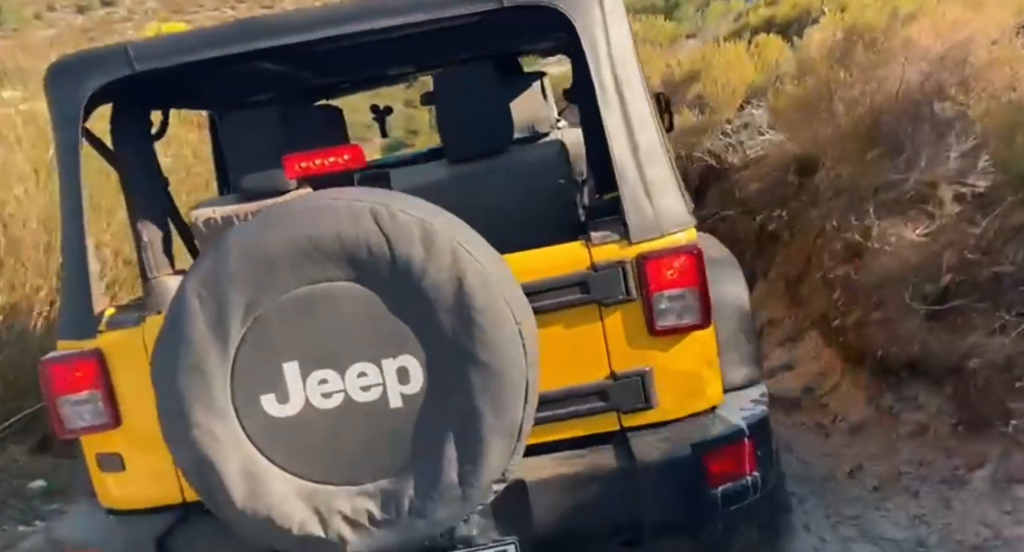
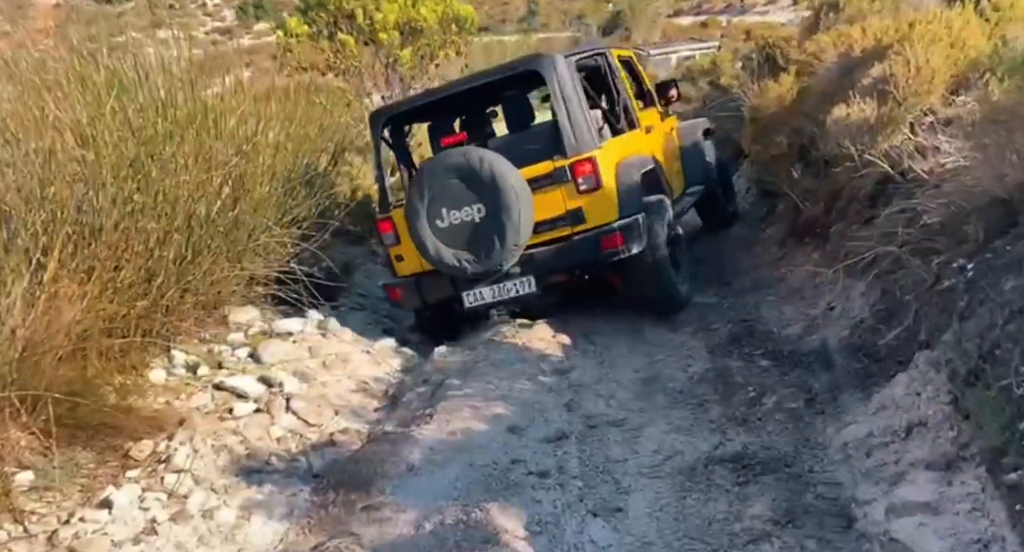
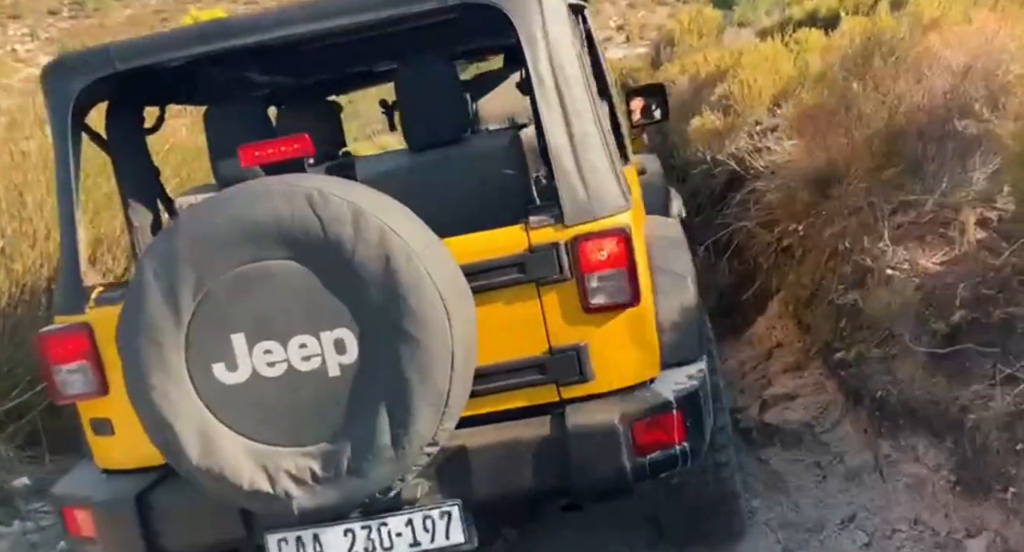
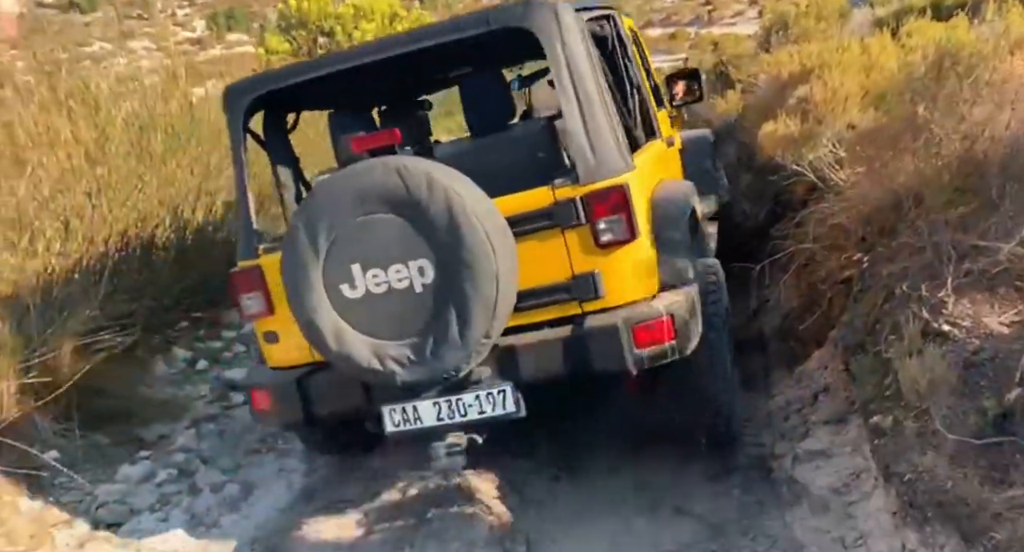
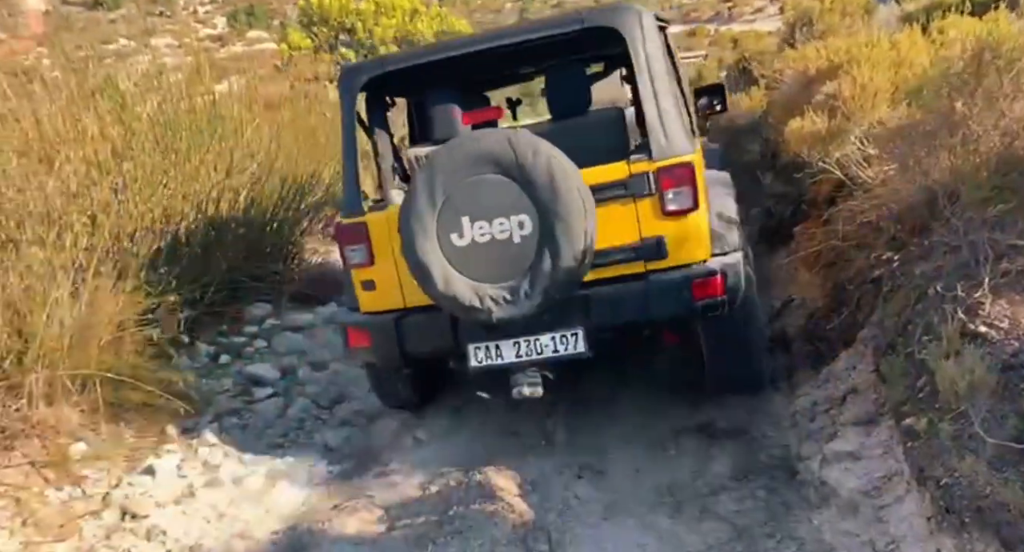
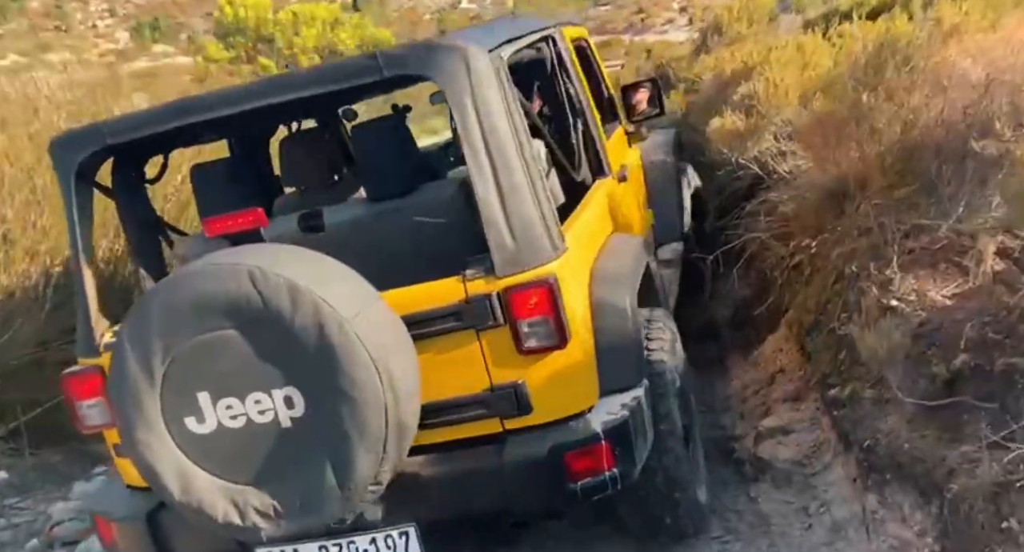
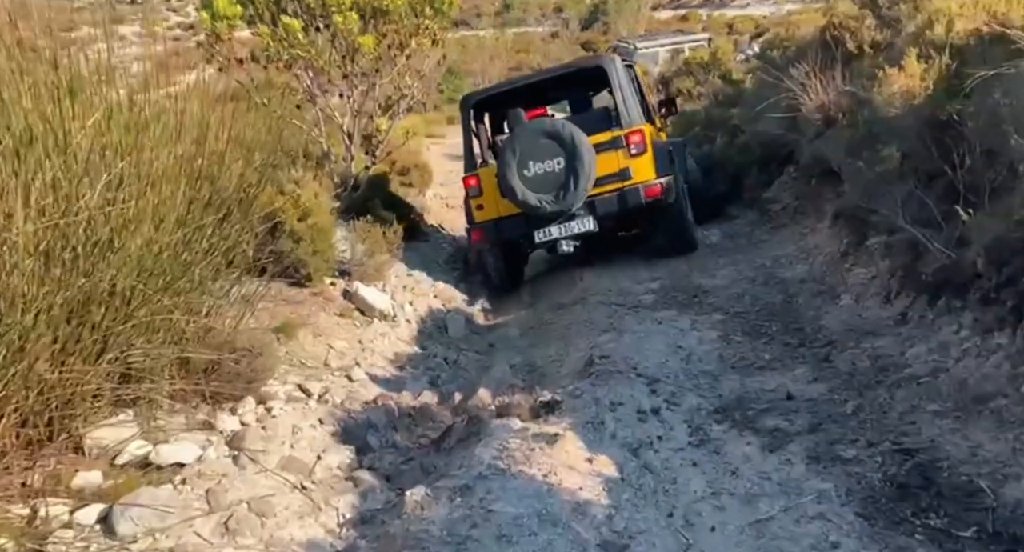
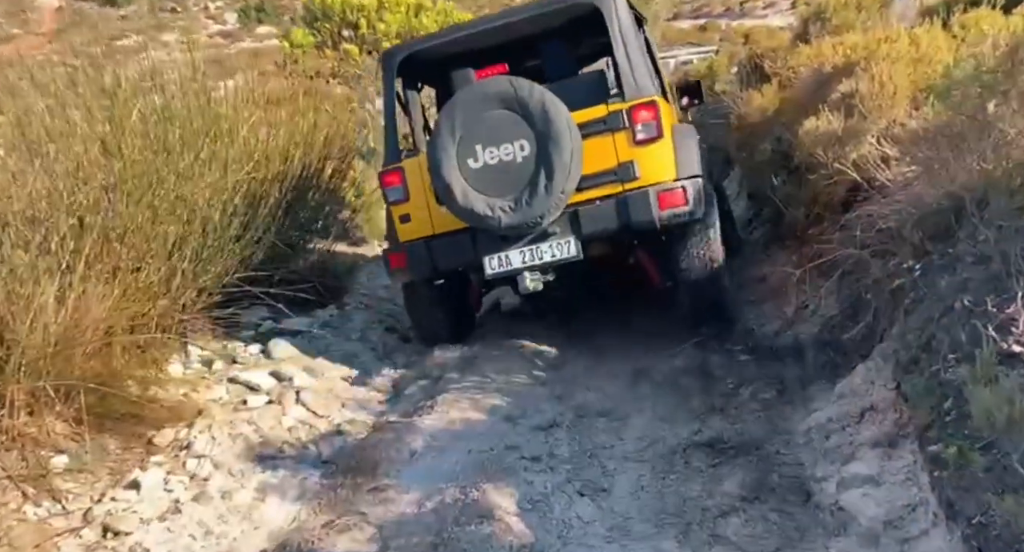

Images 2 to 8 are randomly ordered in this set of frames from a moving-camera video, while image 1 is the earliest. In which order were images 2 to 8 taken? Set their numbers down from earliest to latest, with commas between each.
3, 6, 4, 5, 8, 2, 7
